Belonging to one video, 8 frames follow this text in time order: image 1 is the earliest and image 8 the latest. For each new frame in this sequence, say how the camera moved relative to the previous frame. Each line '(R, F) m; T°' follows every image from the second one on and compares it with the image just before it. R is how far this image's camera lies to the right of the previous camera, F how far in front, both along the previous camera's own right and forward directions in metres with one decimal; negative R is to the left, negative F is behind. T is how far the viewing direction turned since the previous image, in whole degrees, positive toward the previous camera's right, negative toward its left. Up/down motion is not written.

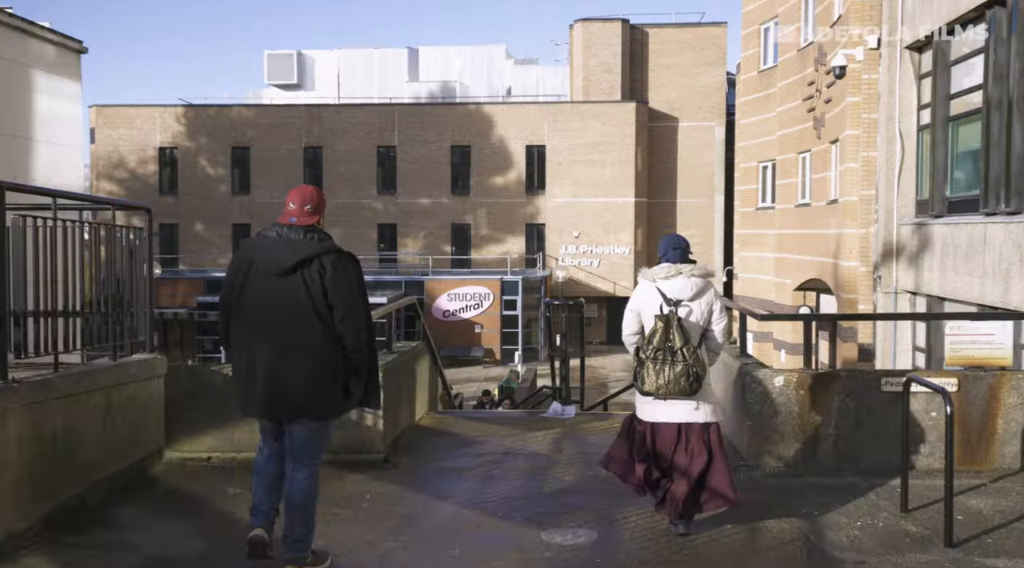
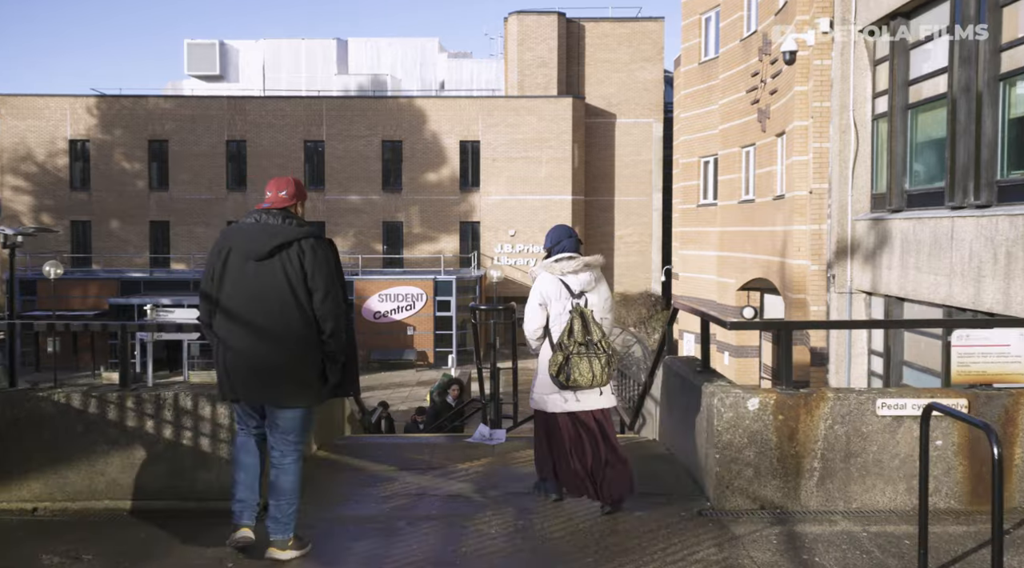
(+0.1, +1.2) m; +4°
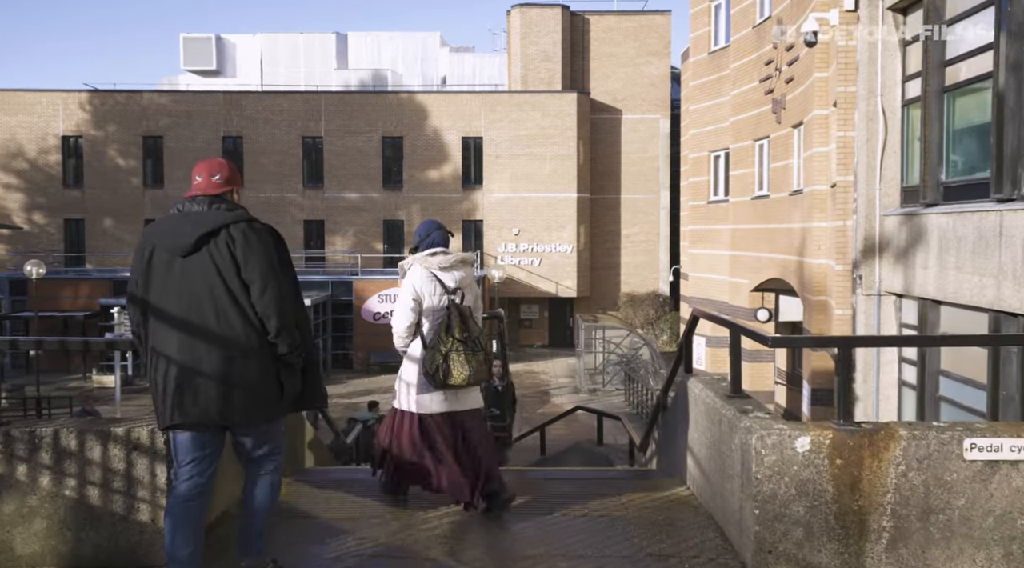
(+0.1, +1.0) m; 0°
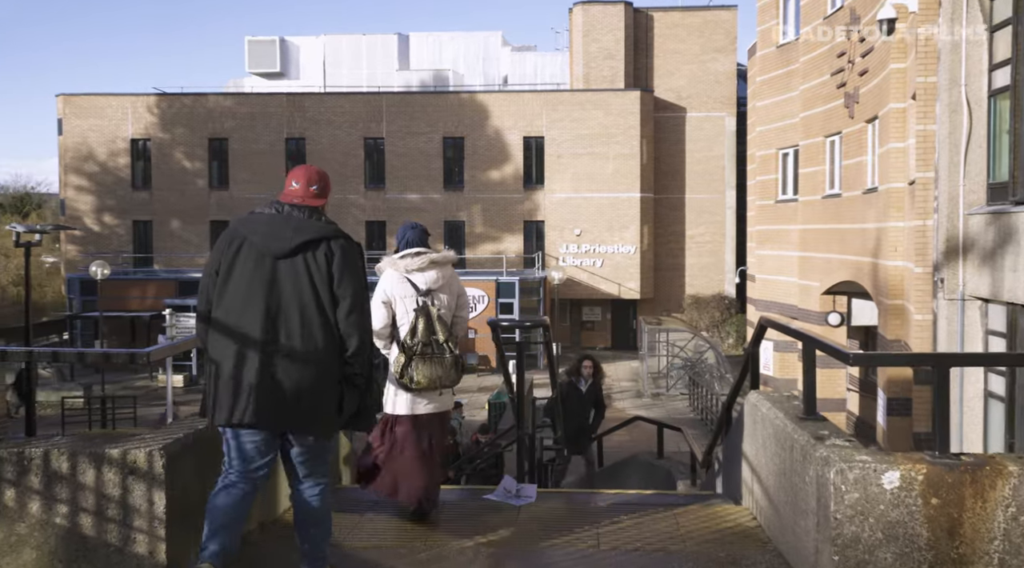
(+0.1, +0.4) m; -4°
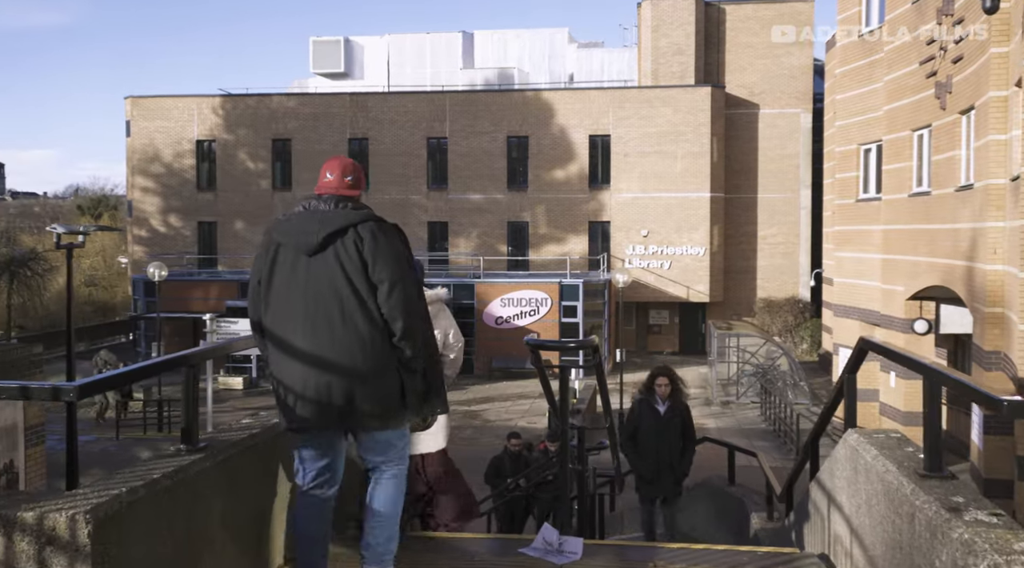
(+0.1, +0.8) m; -4°
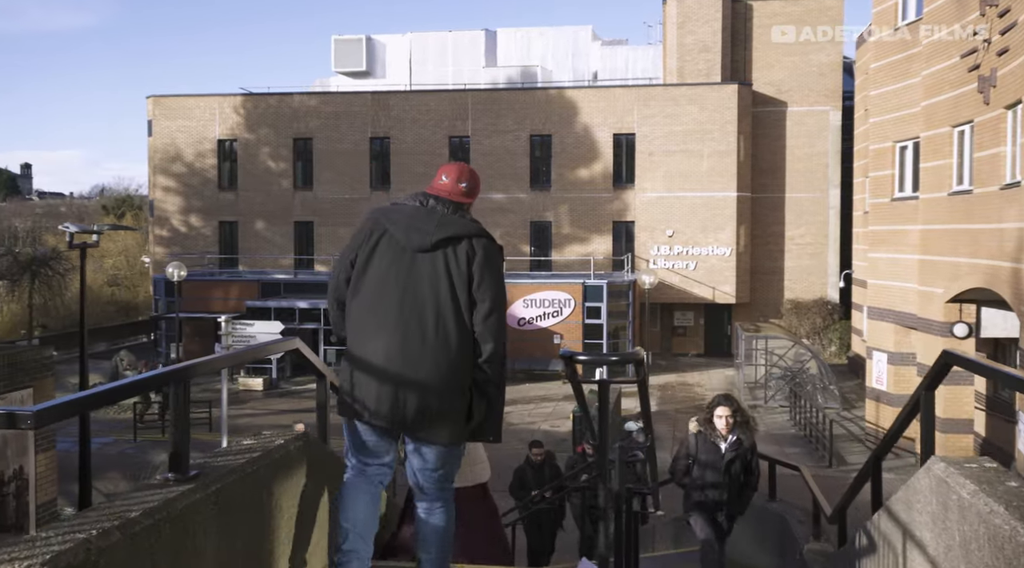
(0.0, +0.4) m; -1°
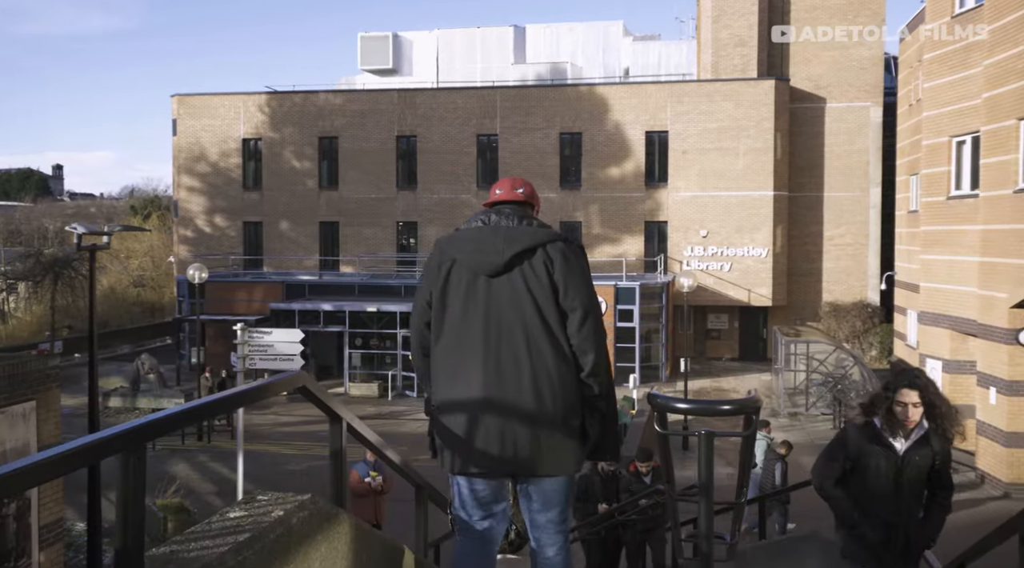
(-0.1, +0.9) m; -2°
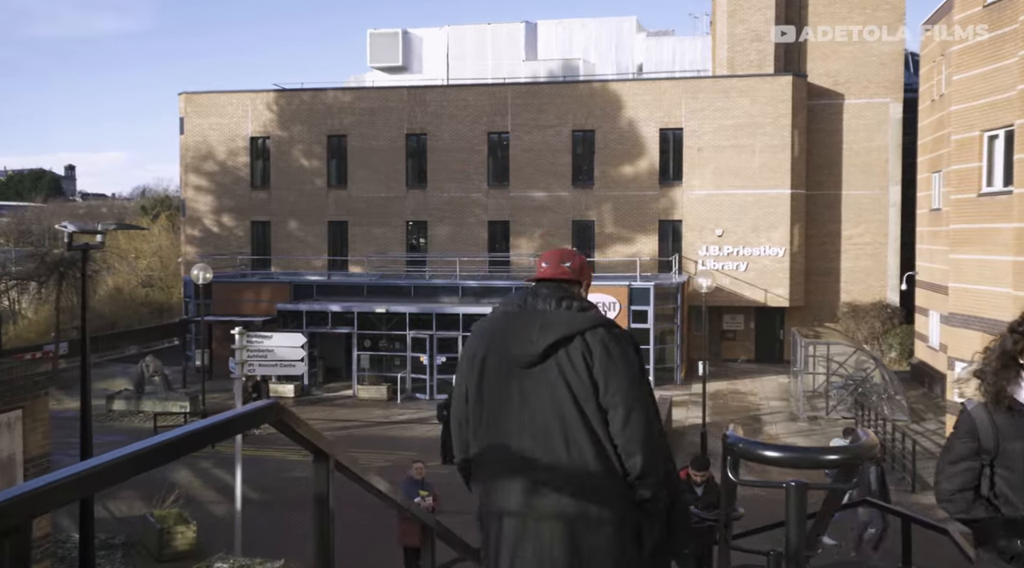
(0.0, +0.6) m; -1°
